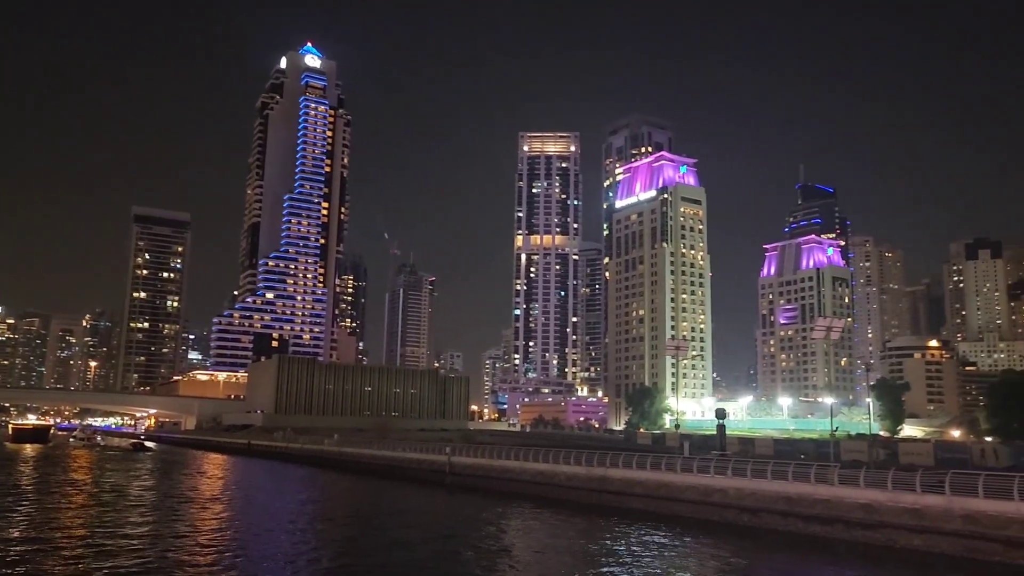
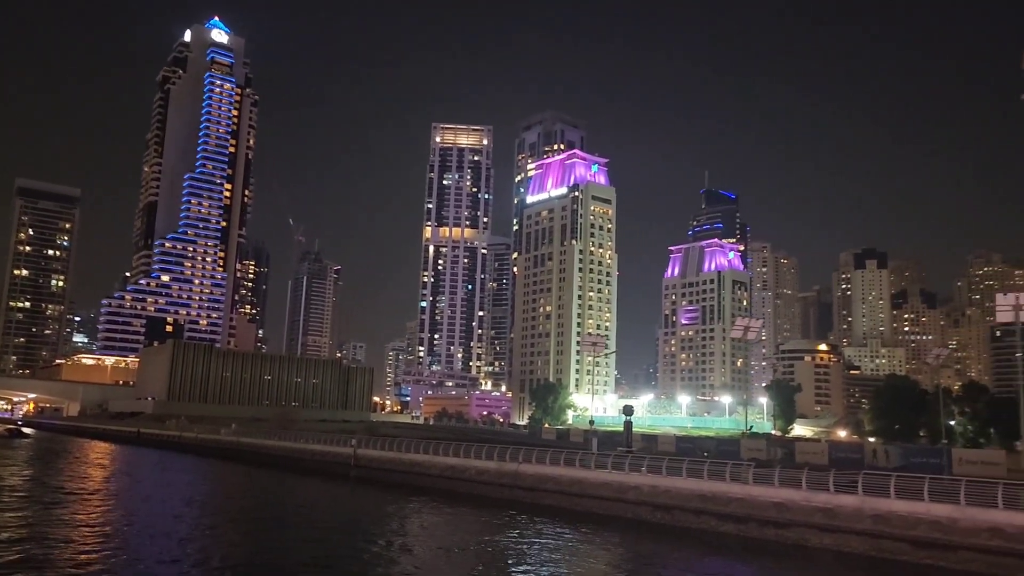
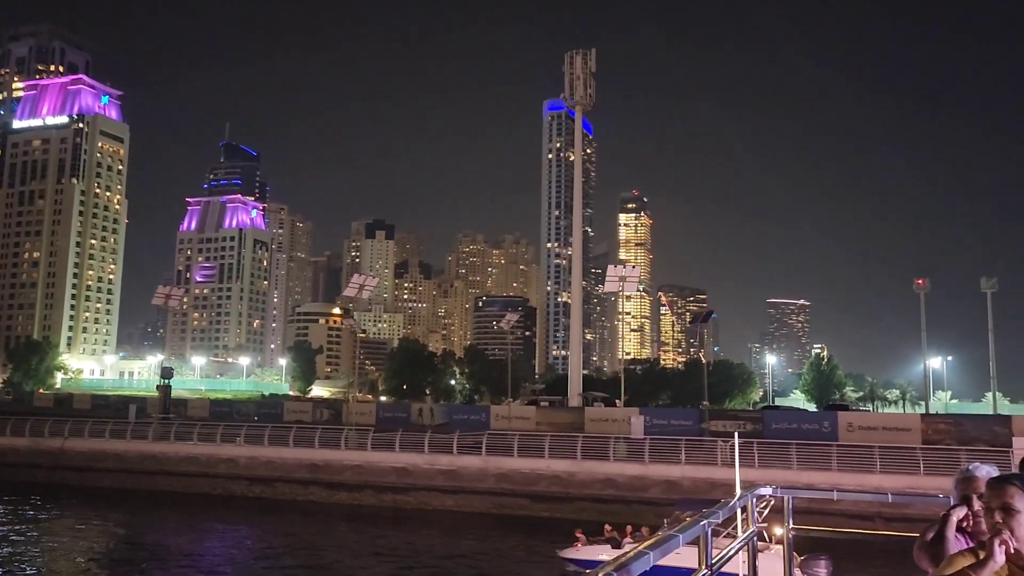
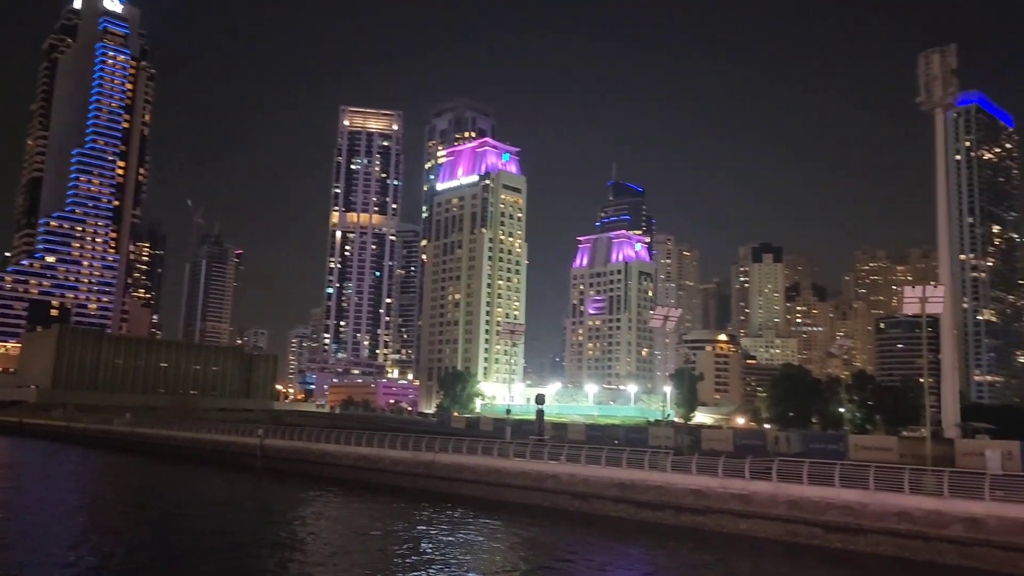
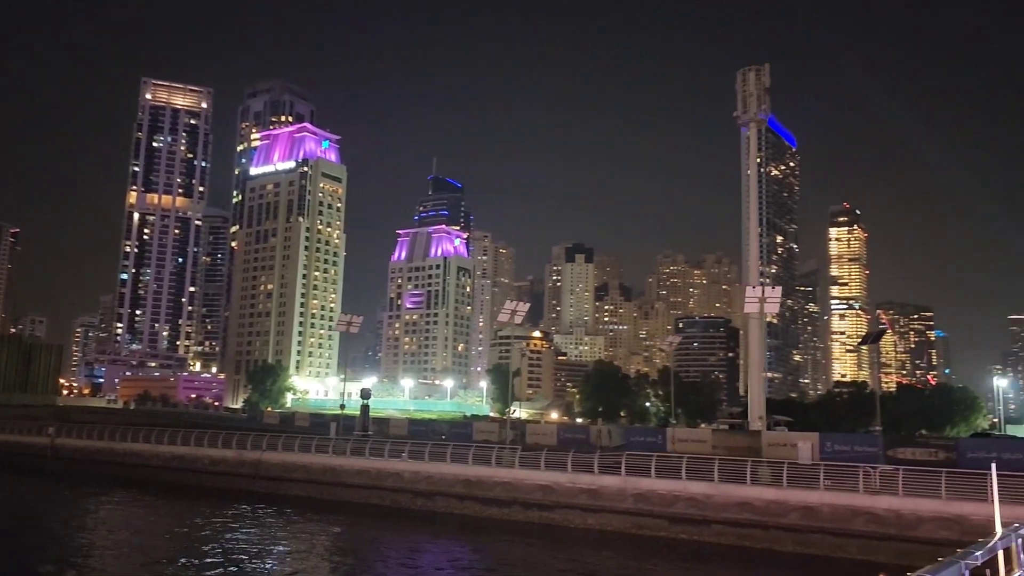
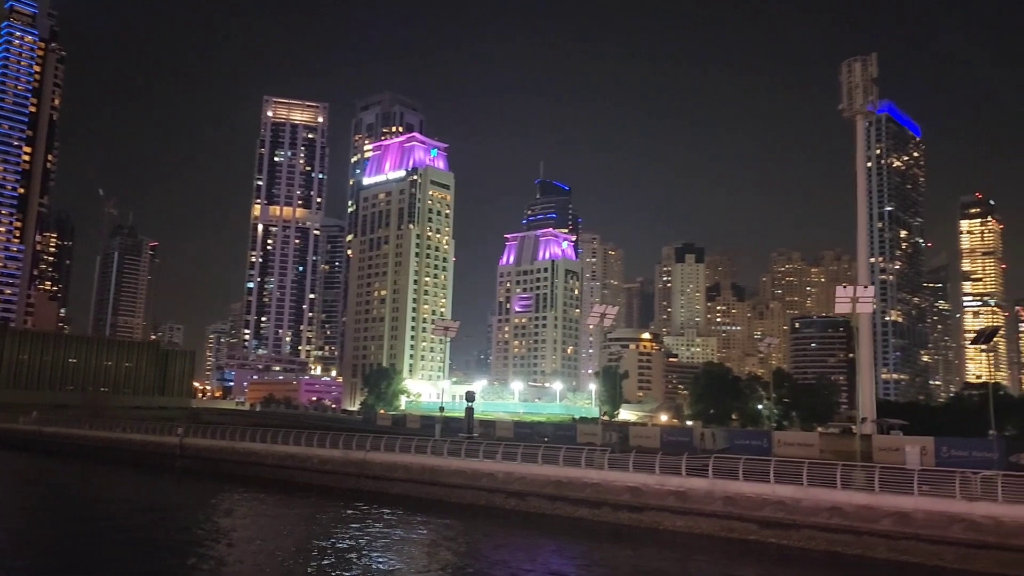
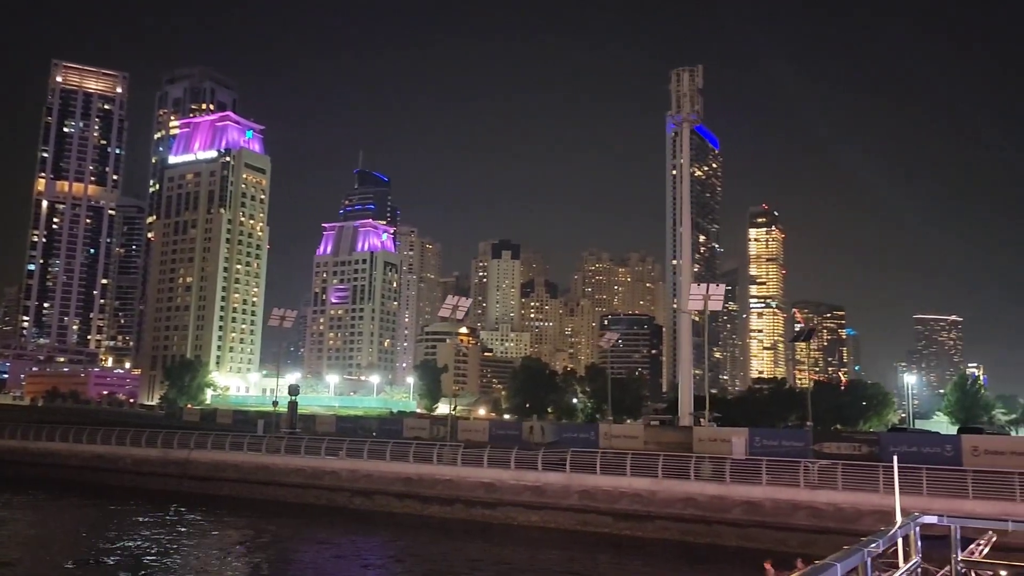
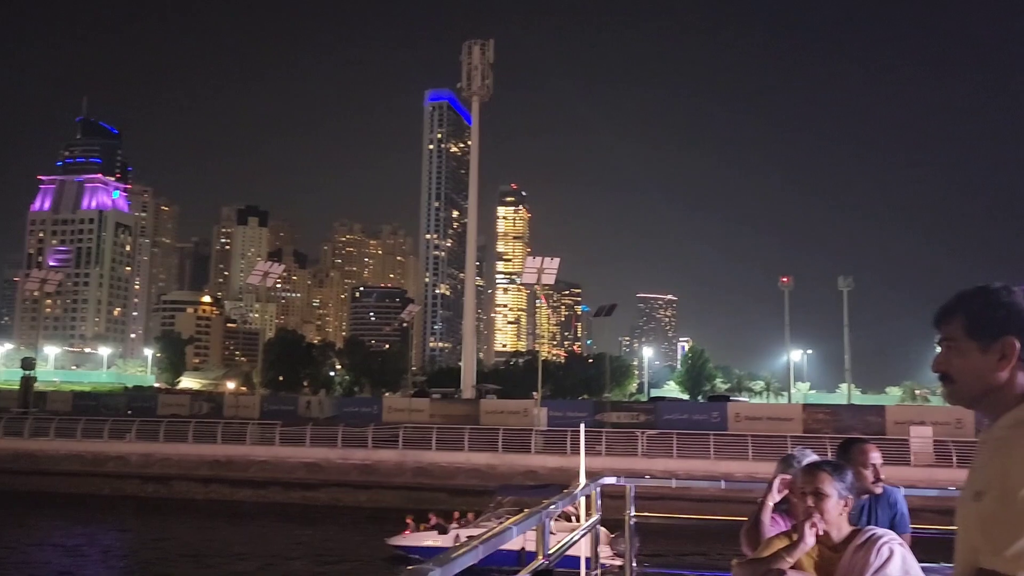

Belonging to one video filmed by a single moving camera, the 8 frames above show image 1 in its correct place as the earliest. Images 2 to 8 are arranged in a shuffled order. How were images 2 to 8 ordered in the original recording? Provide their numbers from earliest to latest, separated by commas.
2, 4, 6, 5, 7, 3, 8
